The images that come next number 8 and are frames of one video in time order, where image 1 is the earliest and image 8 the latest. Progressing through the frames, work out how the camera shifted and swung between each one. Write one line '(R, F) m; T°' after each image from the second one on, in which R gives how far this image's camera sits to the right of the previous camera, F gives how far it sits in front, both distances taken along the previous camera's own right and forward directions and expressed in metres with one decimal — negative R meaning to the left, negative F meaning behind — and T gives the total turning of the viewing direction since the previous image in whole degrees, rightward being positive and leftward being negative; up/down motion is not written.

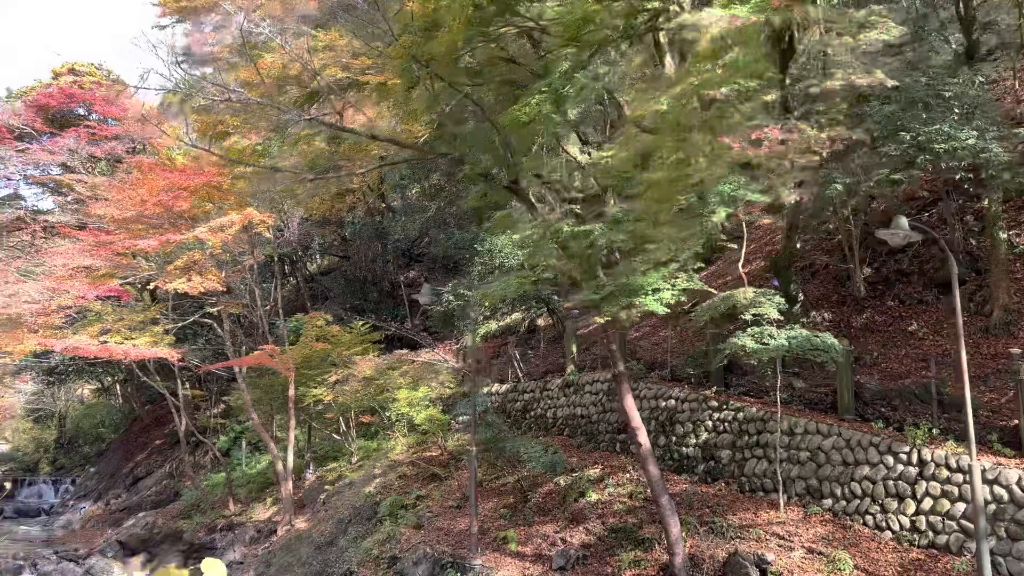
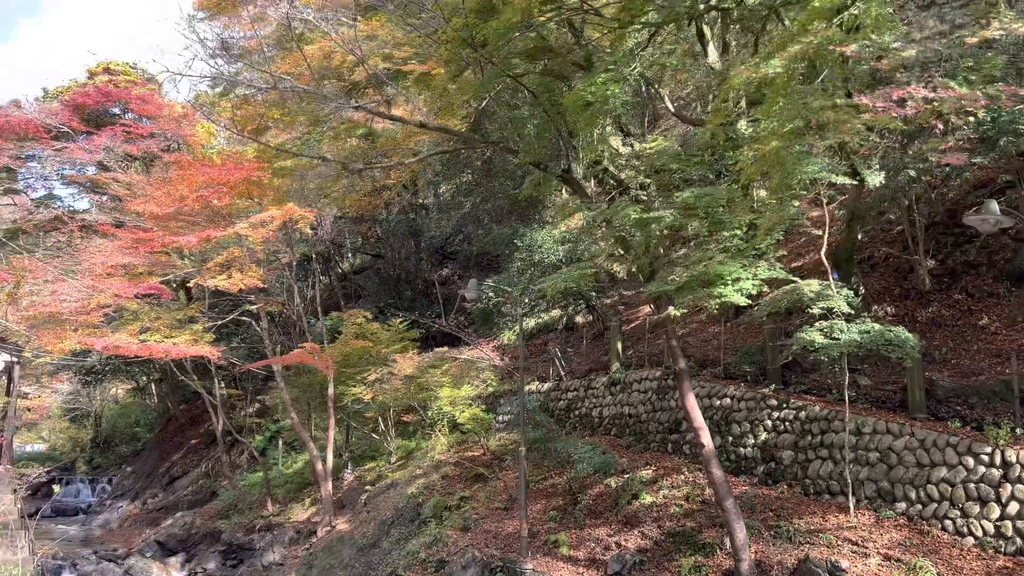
(-0.2, +0.3) m; -2°
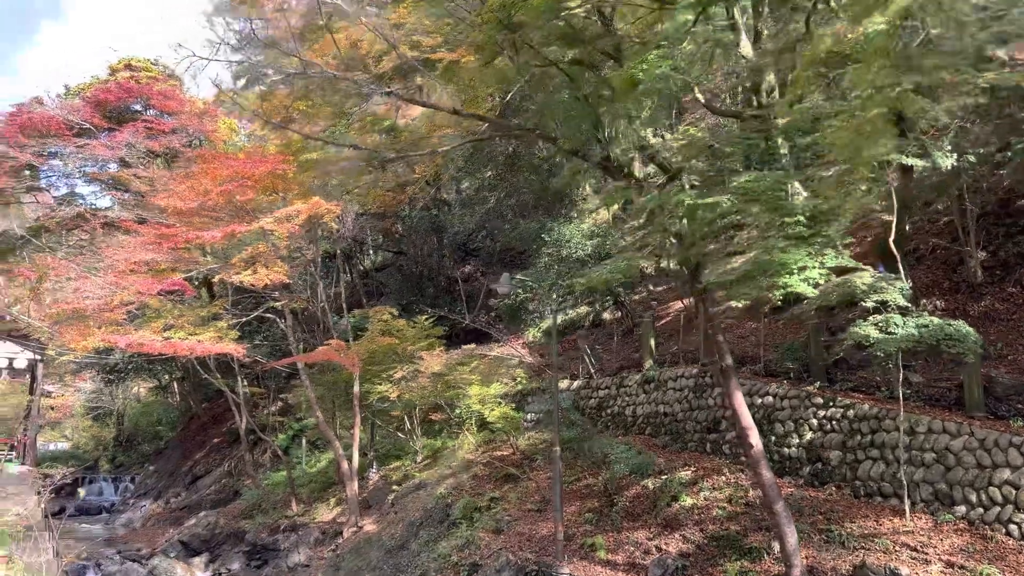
(-0.2, +0.3) m; -1°
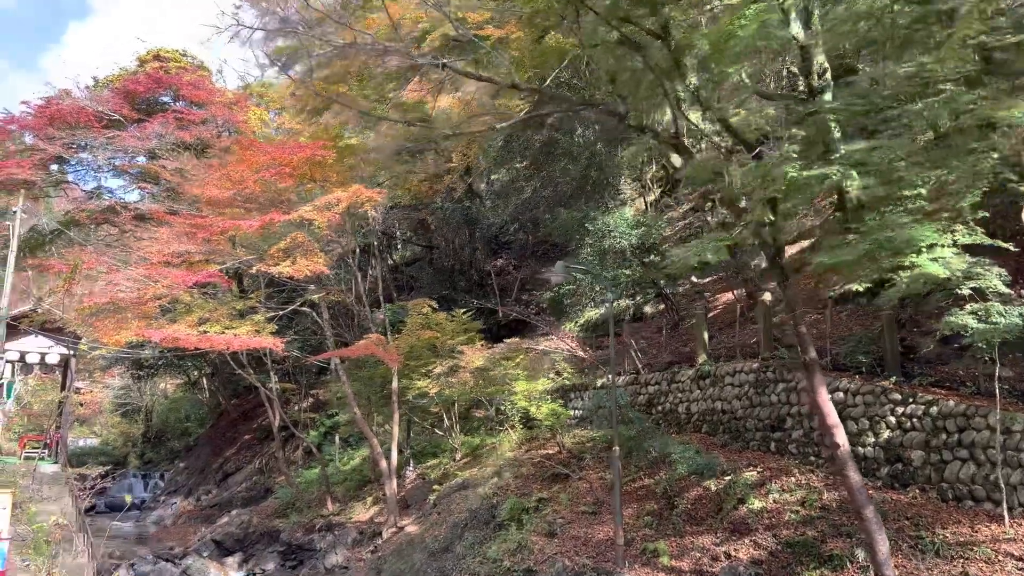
(-0.3, +0.4) m; -1°
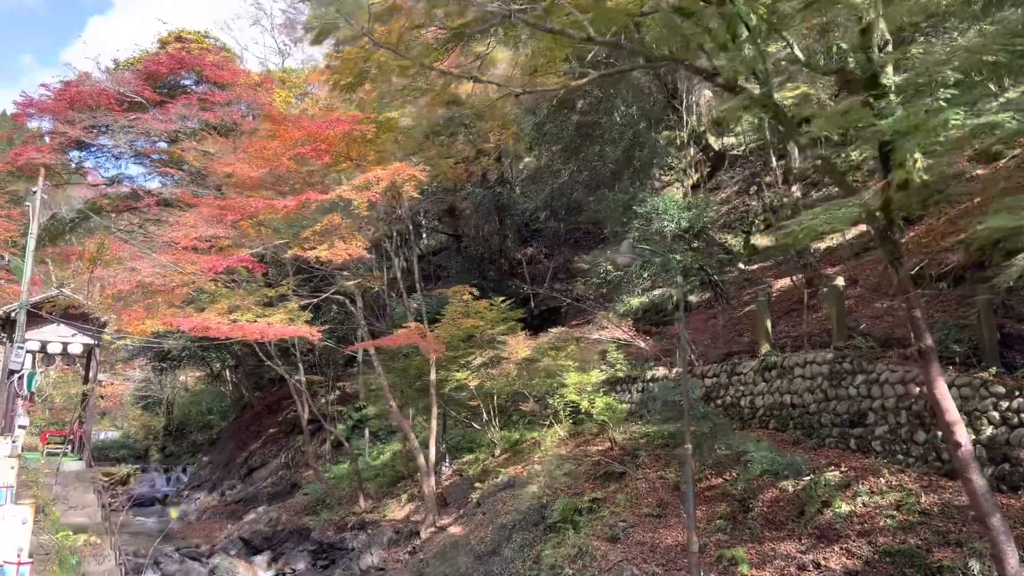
(-0.4, +0.6) m; -1°
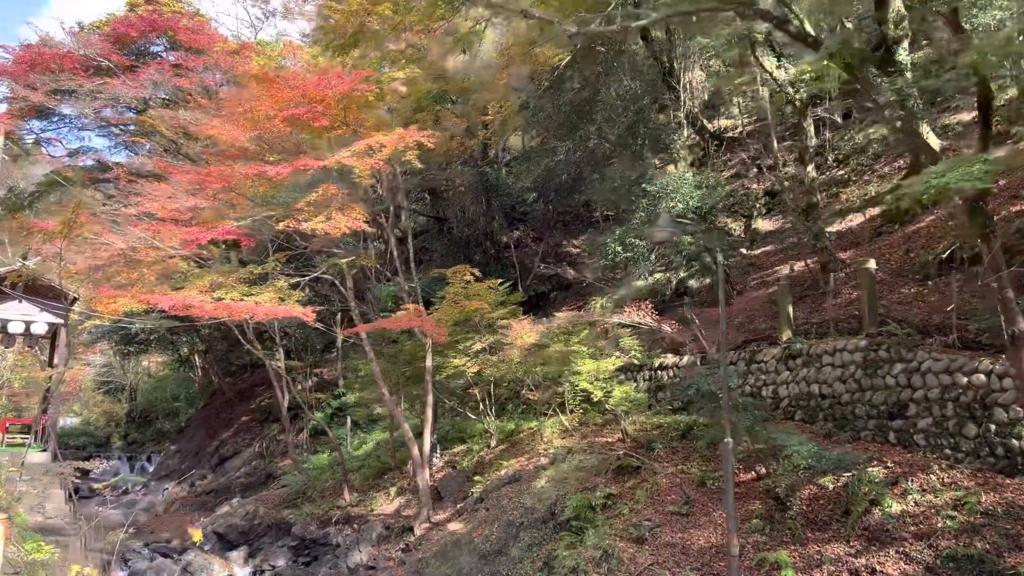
(-0.4, +0.7) m; +2°
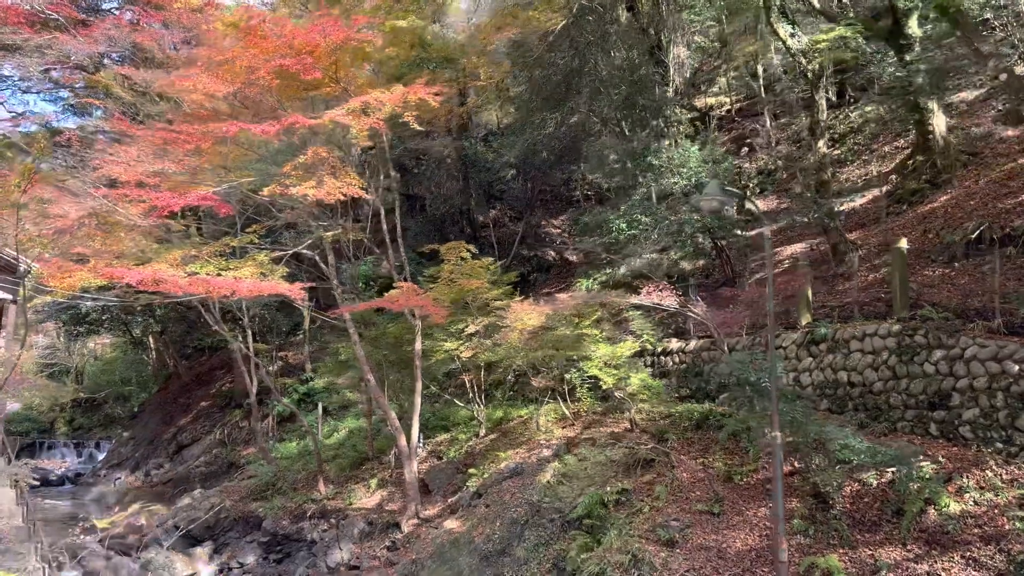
(-0.5, +0.7) m; +3°
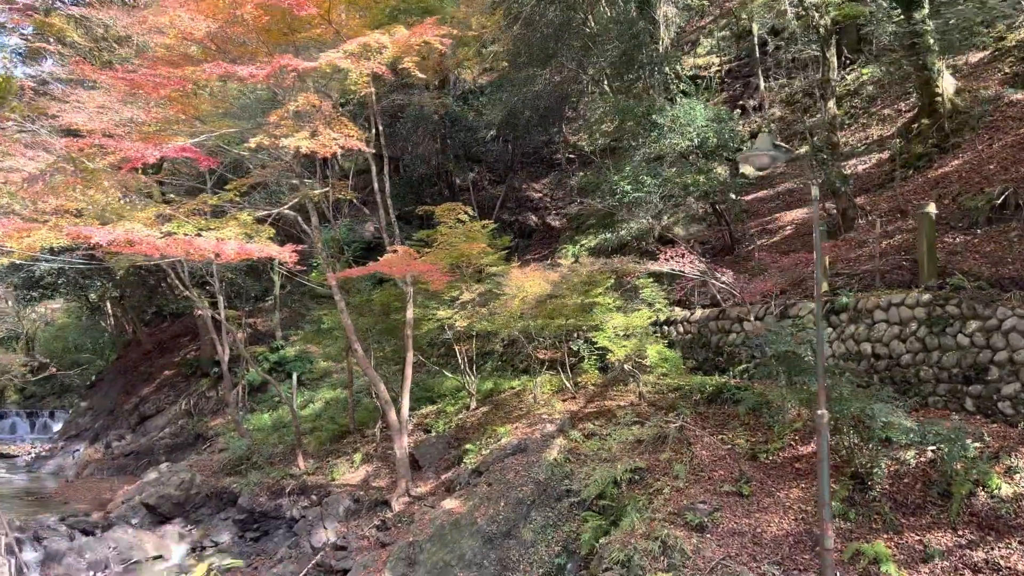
(-0.4, +0.6) m; +3°
